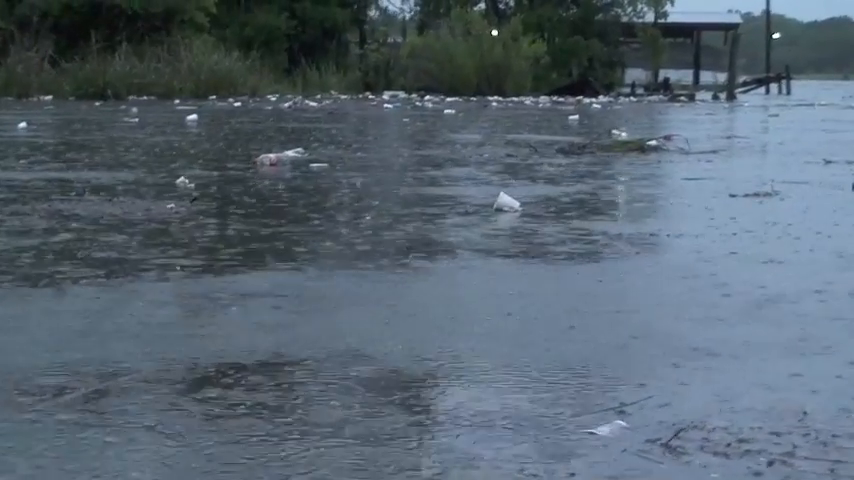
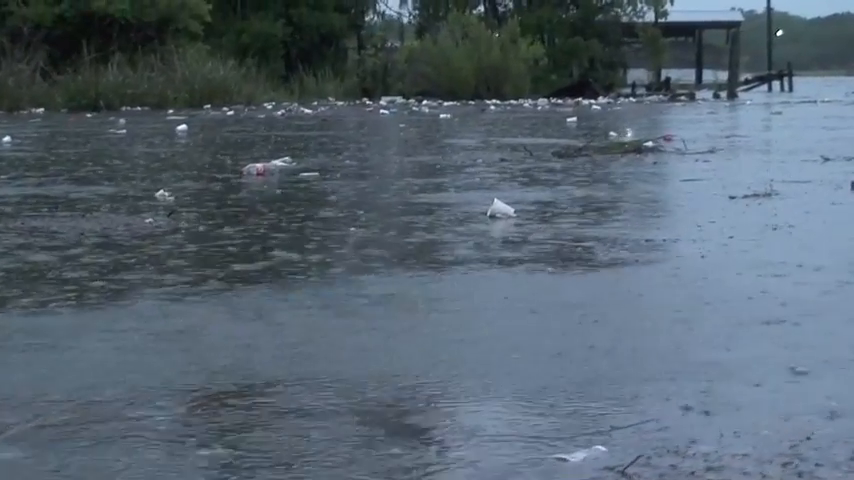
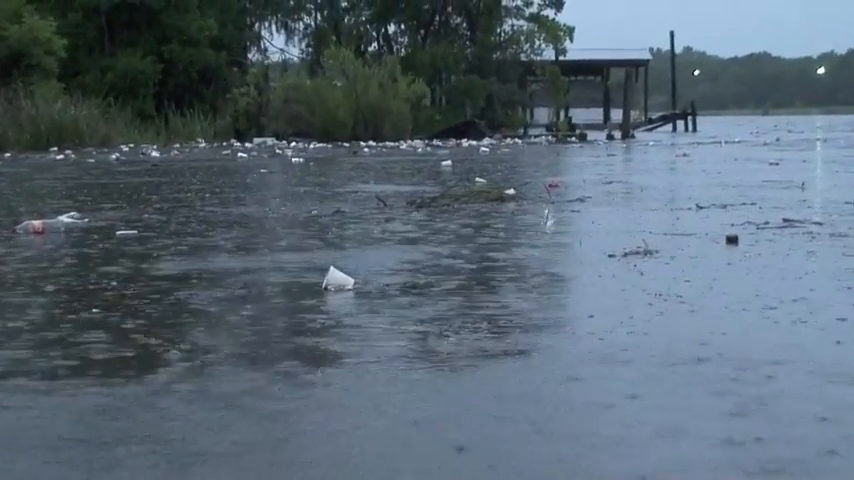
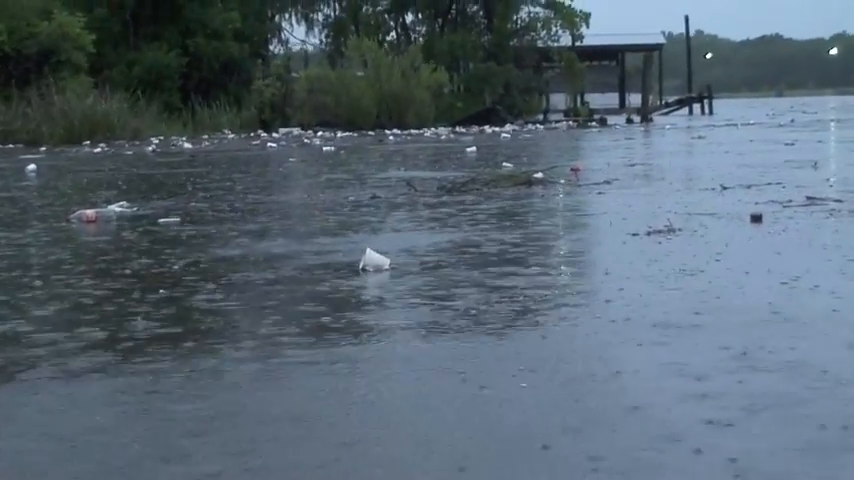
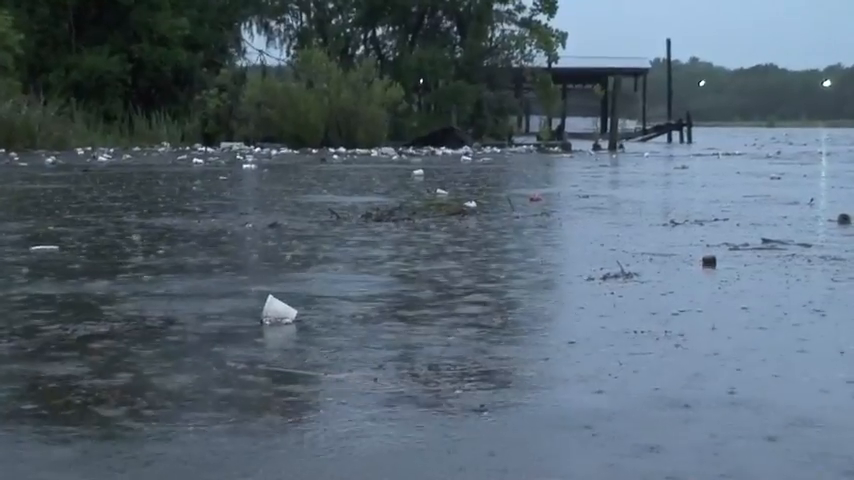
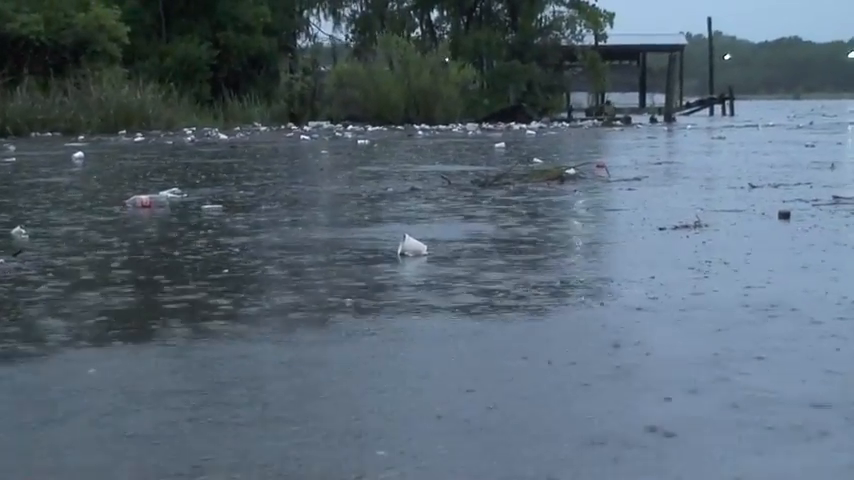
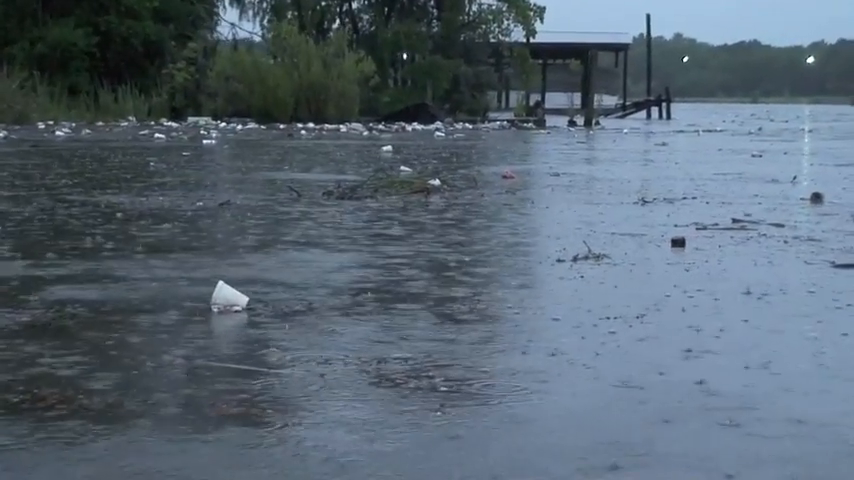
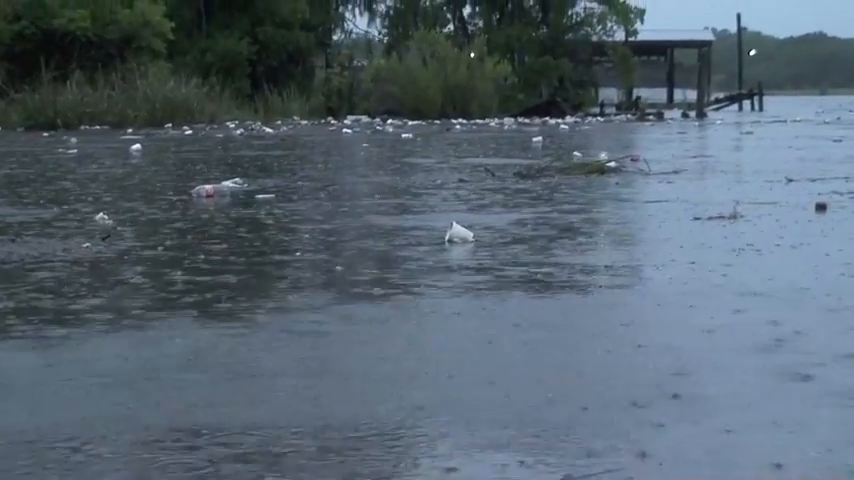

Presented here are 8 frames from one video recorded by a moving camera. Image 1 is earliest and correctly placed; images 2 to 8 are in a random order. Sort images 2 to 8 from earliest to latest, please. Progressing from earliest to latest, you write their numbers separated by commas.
2, 8, 6, 4, 3, 5, 7
